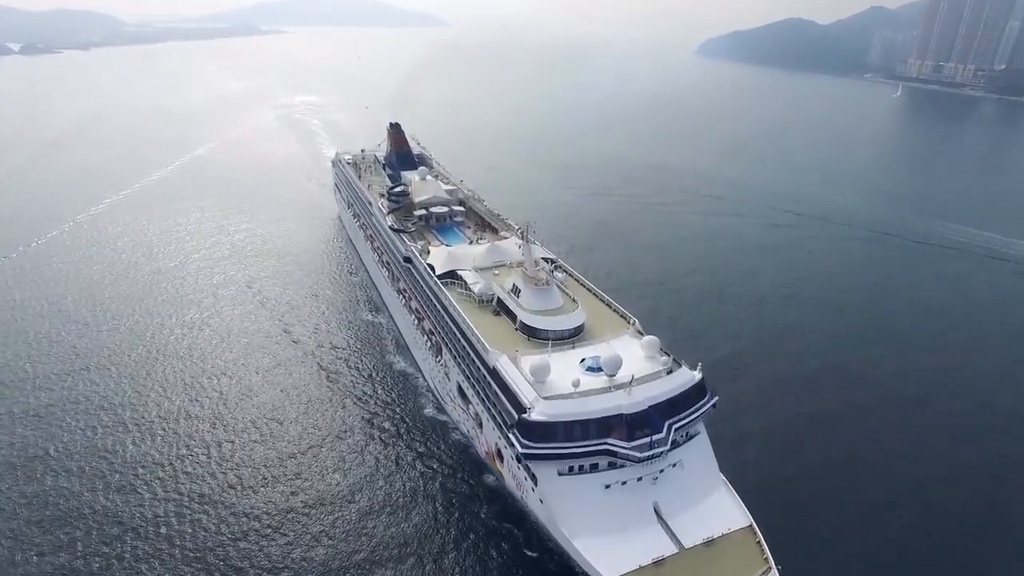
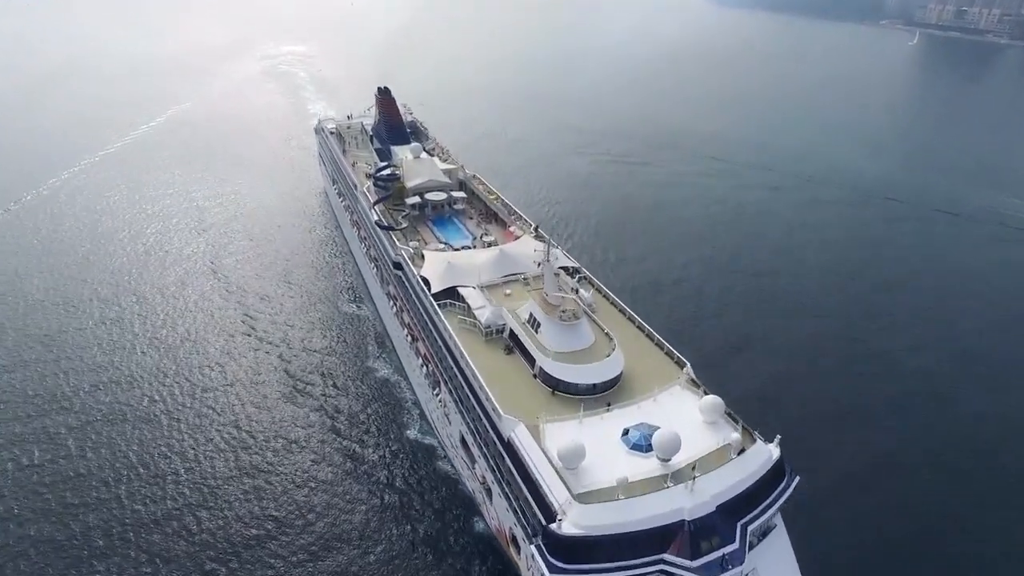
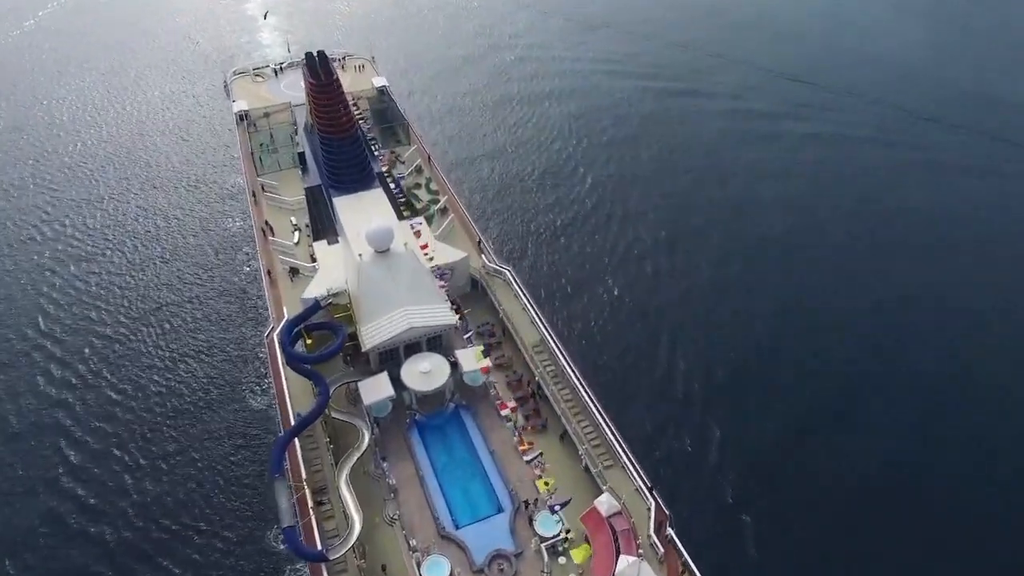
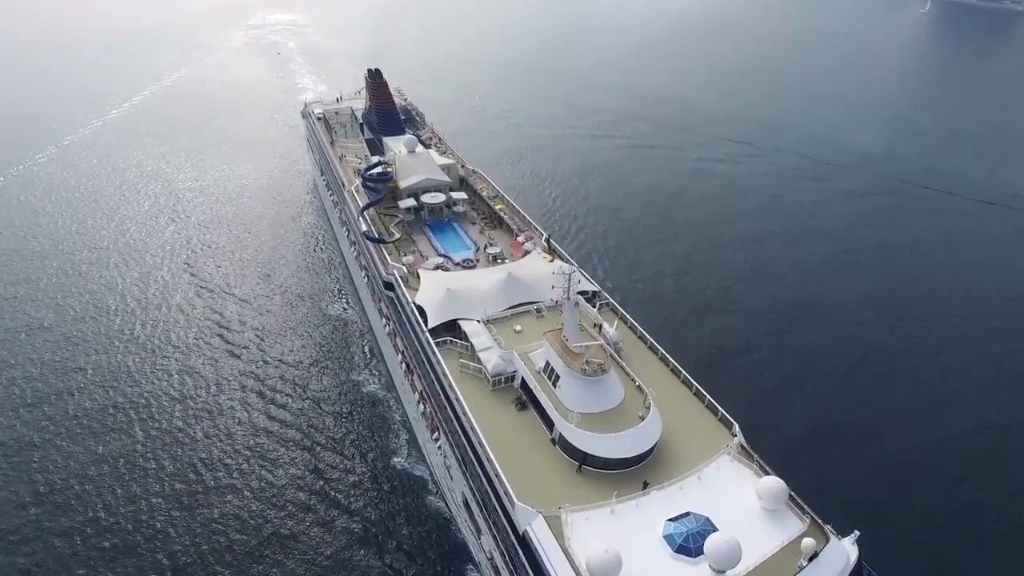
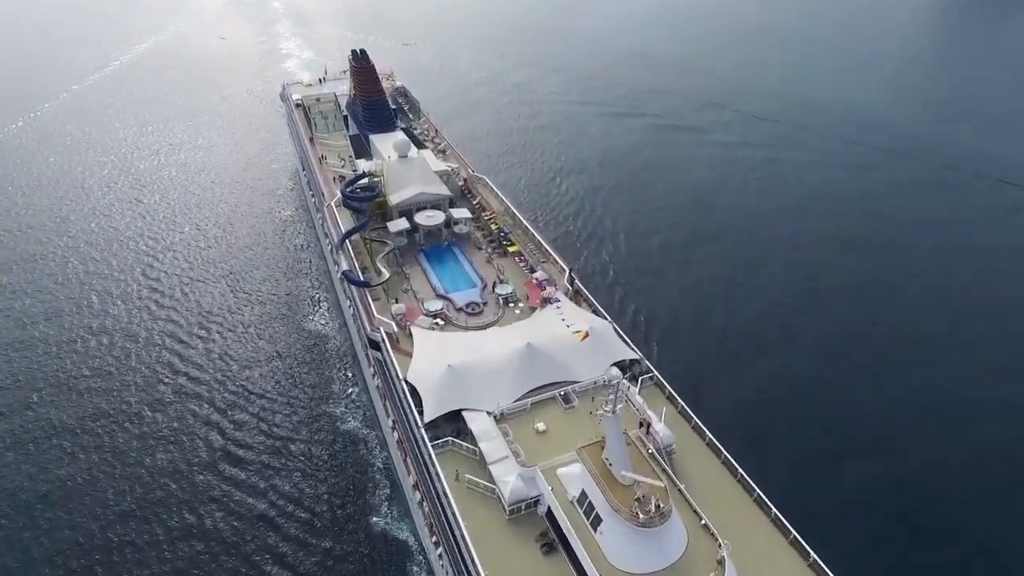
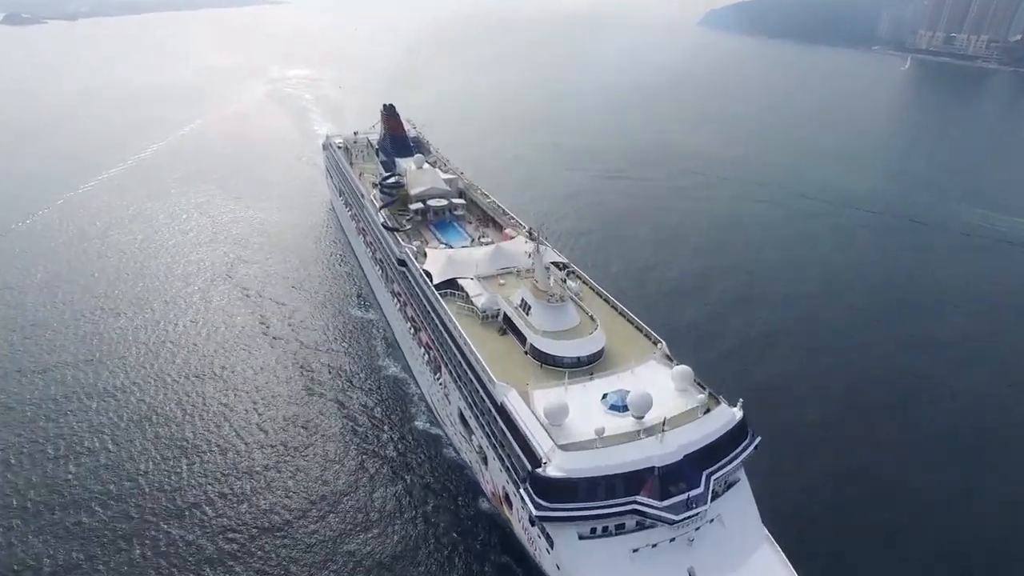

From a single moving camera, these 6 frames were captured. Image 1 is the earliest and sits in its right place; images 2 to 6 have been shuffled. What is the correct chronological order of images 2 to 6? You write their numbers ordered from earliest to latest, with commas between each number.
6, 2, 4, 5, 3
